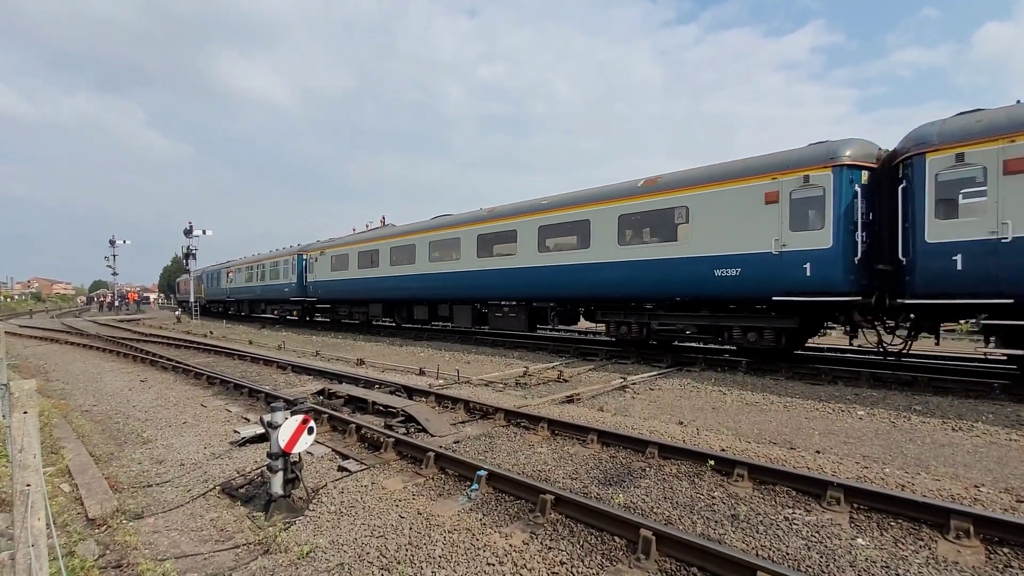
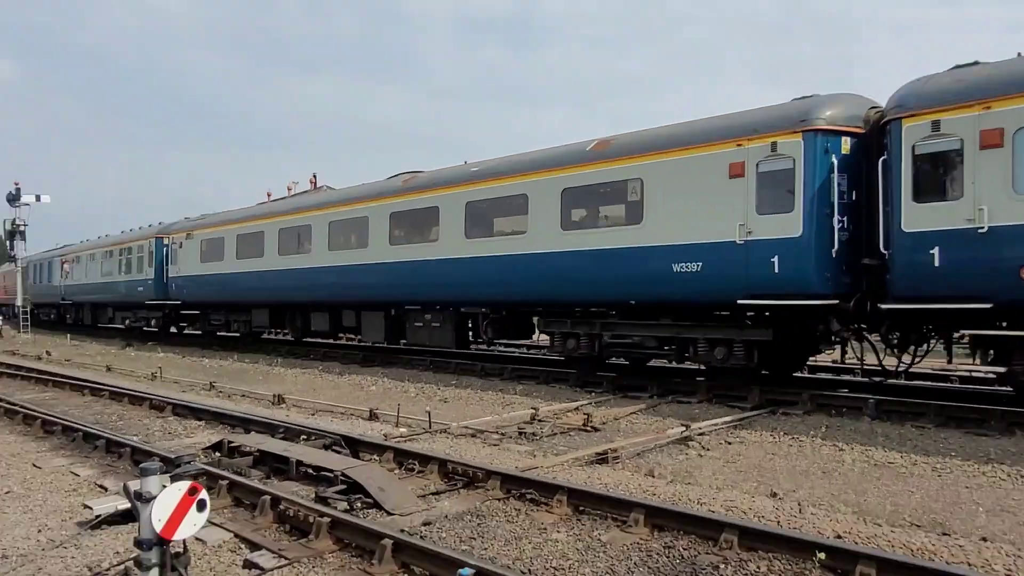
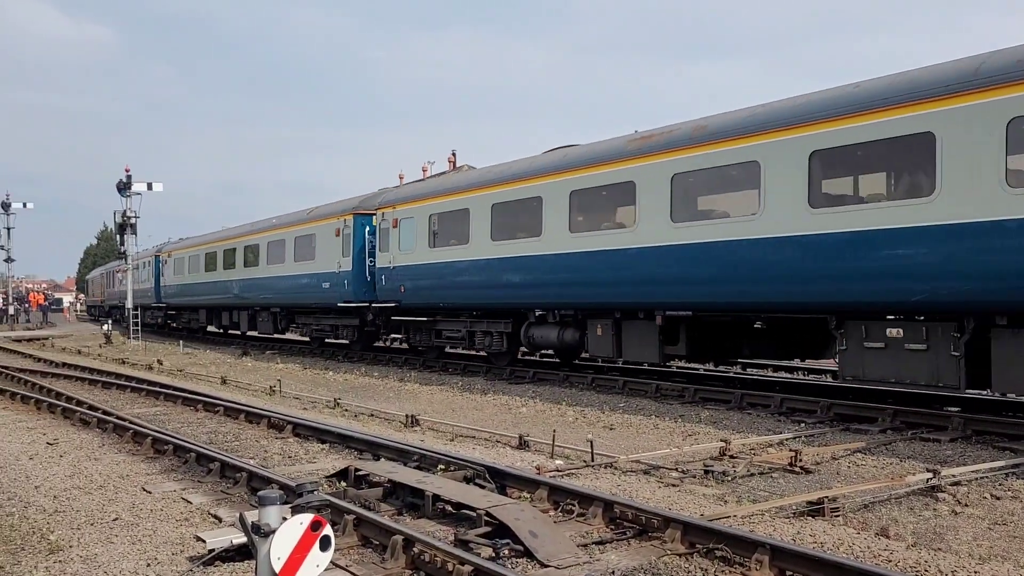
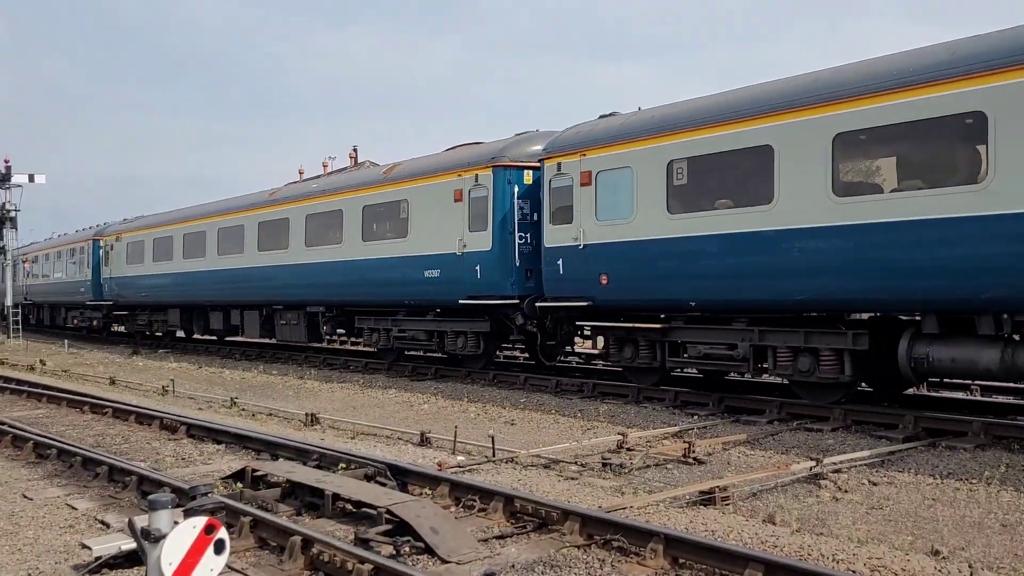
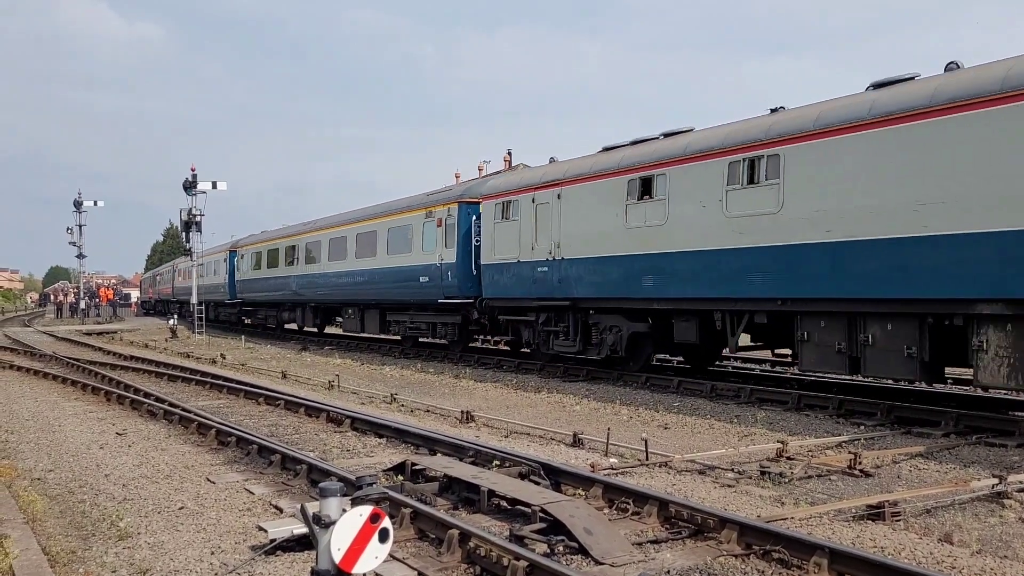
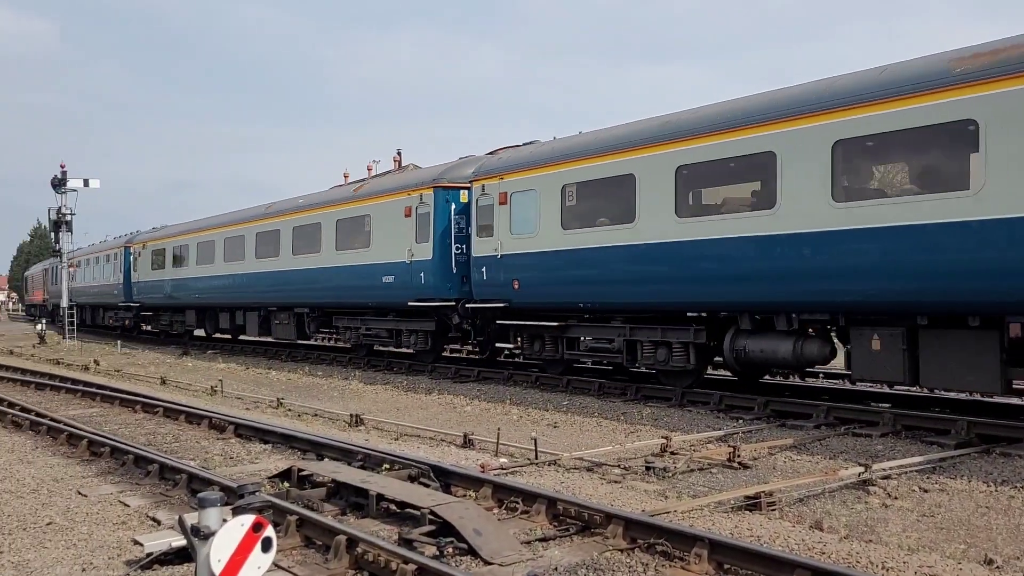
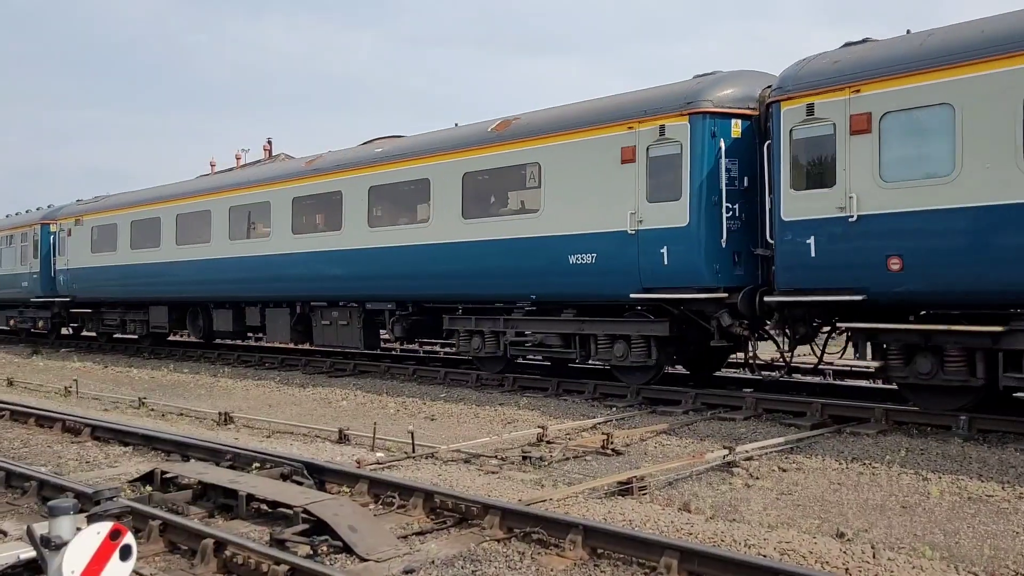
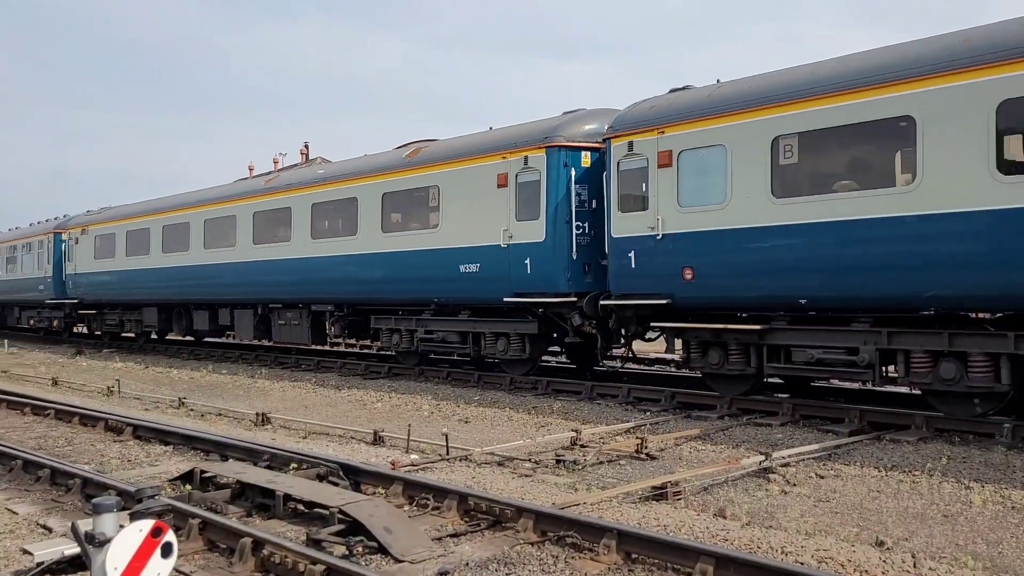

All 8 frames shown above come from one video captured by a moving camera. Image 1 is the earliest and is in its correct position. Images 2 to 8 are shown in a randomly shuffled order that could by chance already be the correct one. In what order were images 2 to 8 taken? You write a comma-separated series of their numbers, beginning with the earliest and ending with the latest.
2, 7, 8, 4, 6, 3, 5
